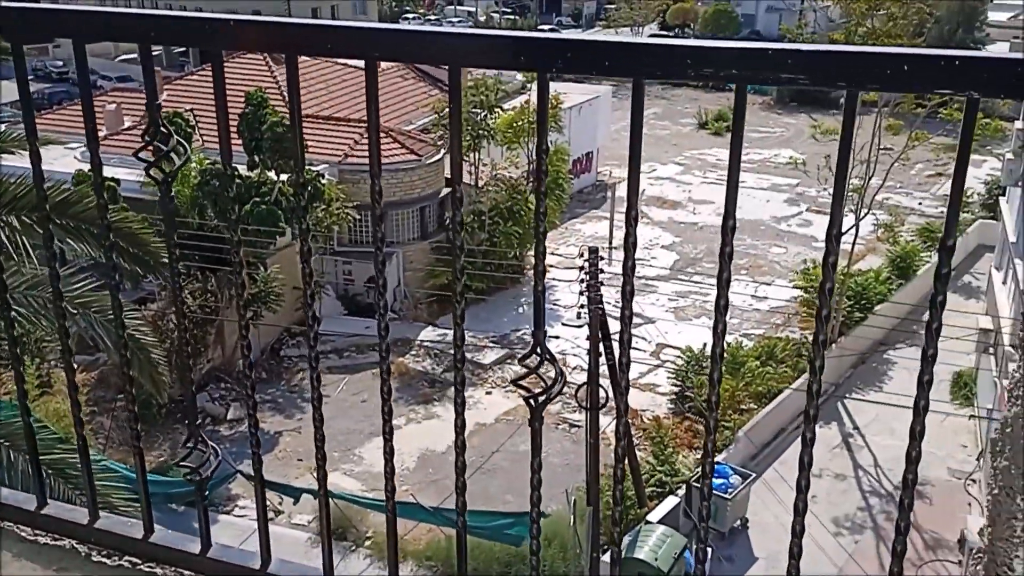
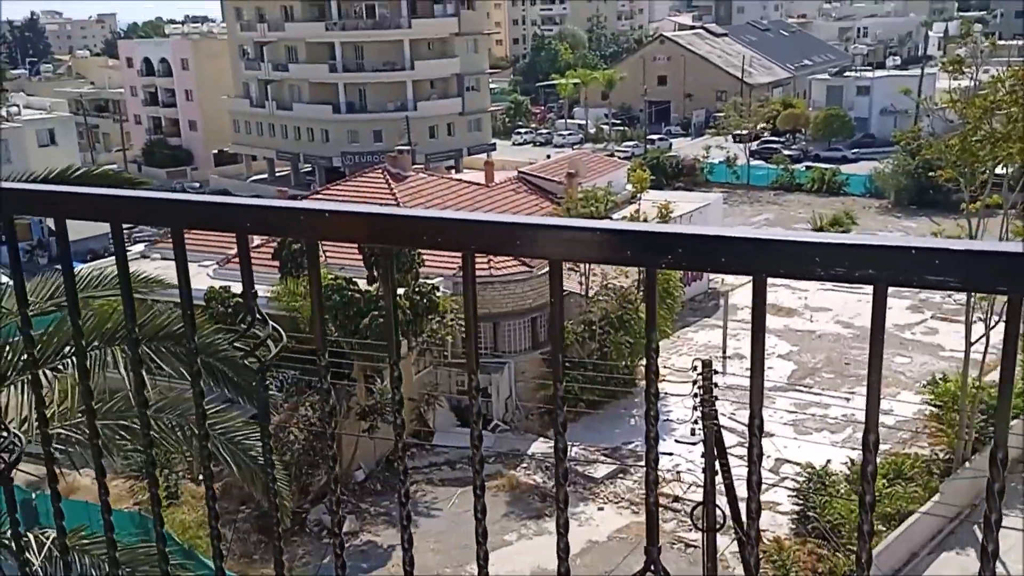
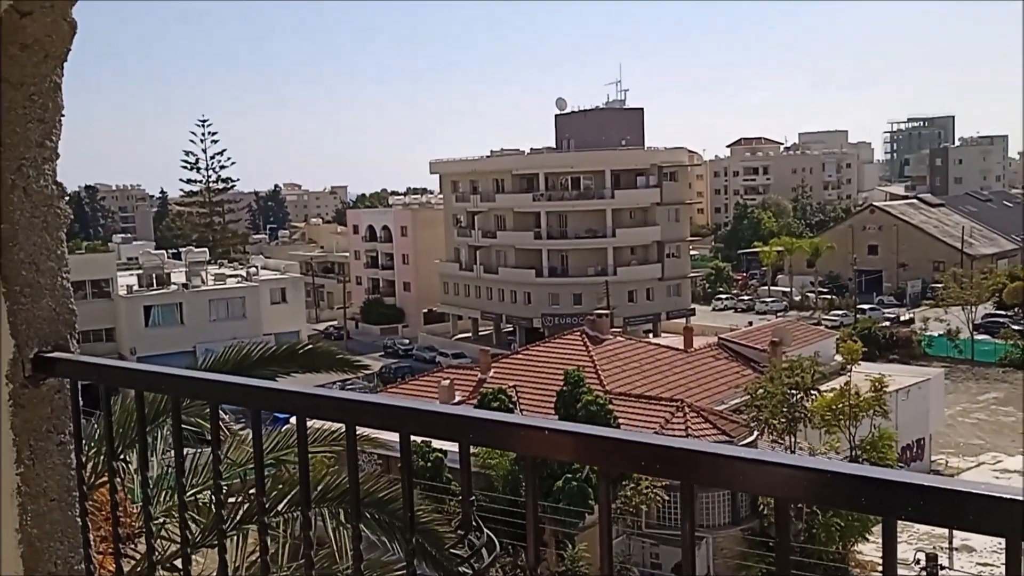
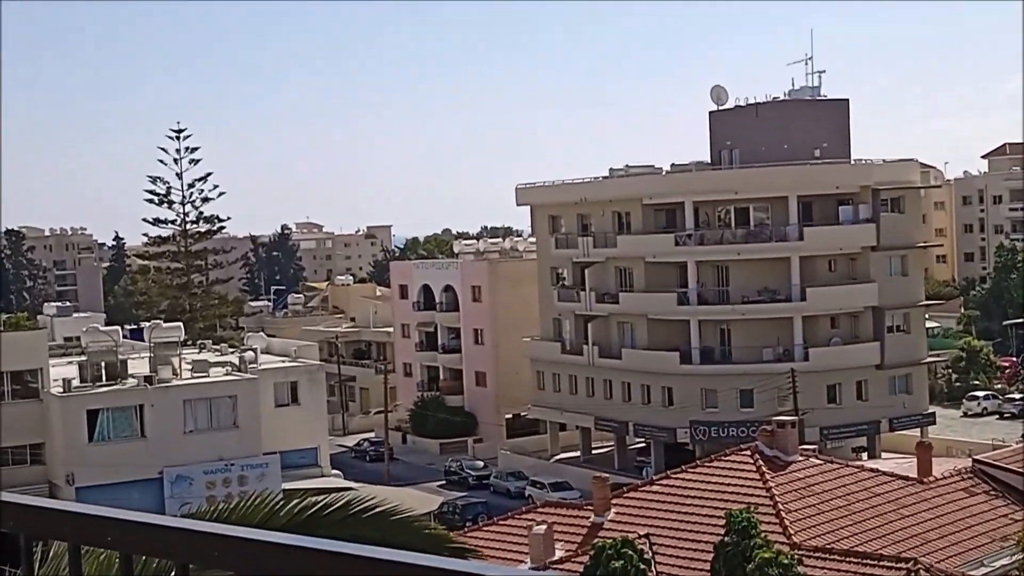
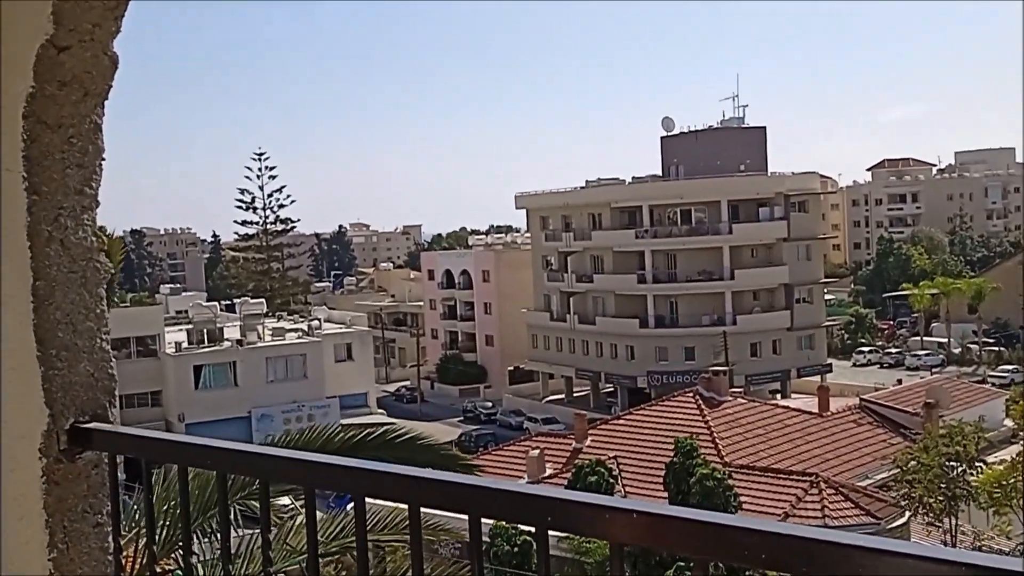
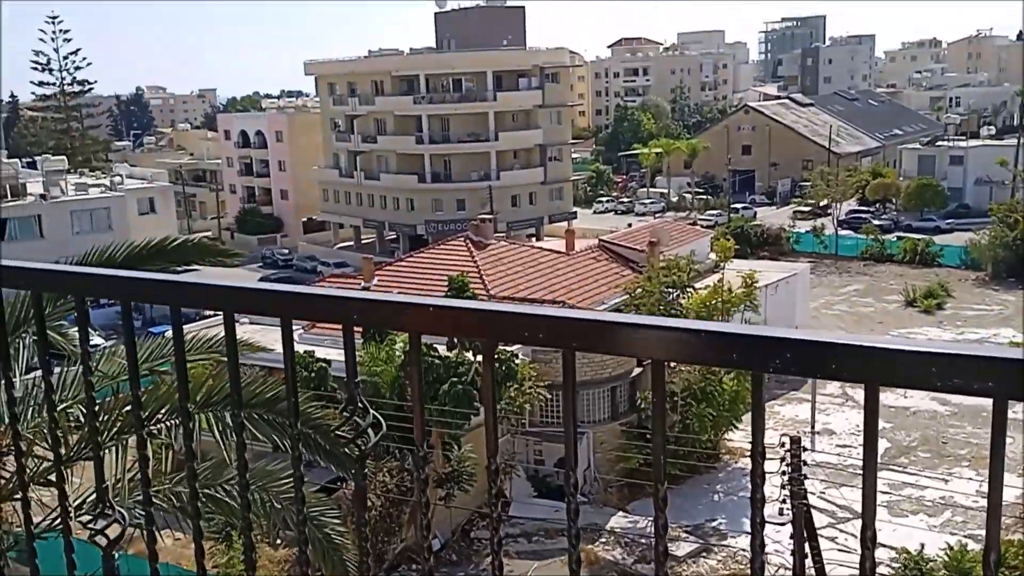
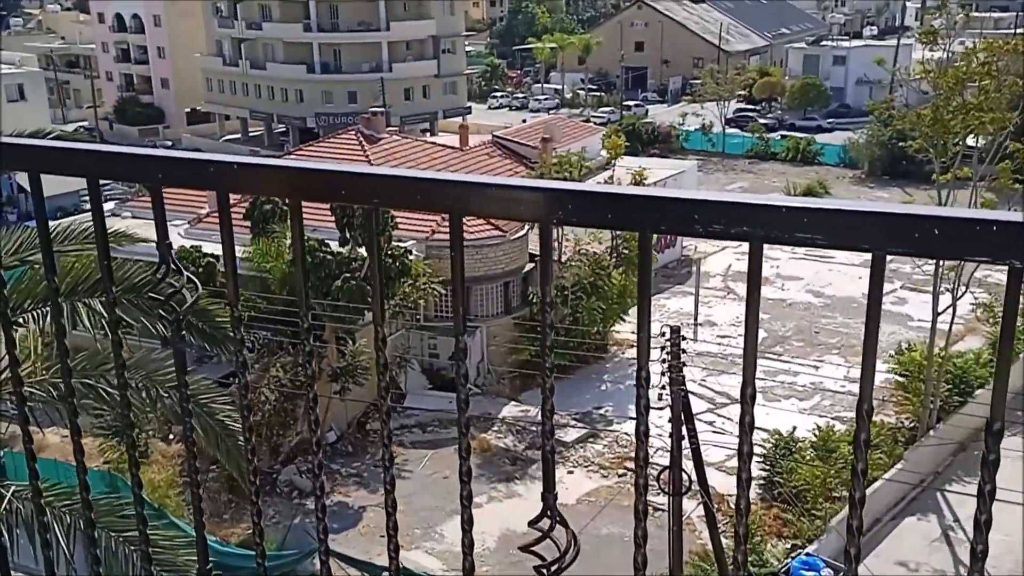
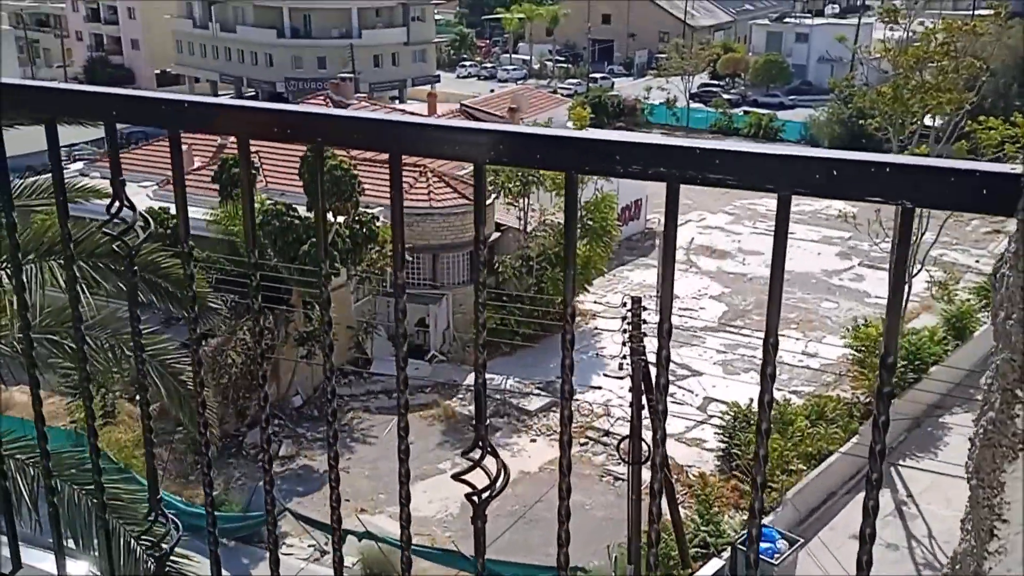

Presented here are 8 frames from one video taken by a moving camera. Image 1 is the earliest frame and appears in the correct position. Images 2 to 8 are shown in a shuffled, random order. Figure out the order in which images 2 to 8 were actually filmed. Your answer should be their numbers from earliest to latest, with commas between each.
8, 7, 2, 6, 3, 5, 4
